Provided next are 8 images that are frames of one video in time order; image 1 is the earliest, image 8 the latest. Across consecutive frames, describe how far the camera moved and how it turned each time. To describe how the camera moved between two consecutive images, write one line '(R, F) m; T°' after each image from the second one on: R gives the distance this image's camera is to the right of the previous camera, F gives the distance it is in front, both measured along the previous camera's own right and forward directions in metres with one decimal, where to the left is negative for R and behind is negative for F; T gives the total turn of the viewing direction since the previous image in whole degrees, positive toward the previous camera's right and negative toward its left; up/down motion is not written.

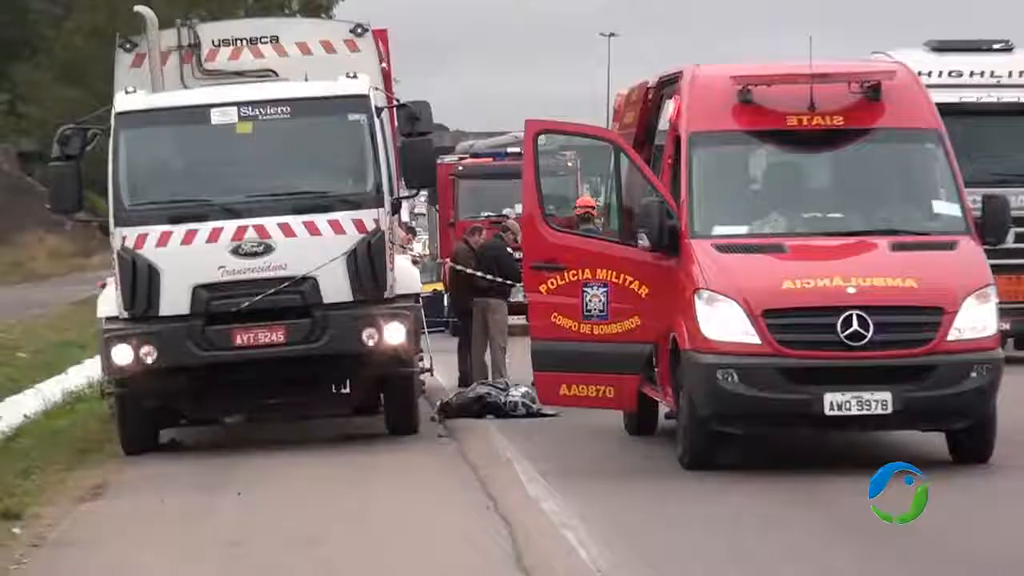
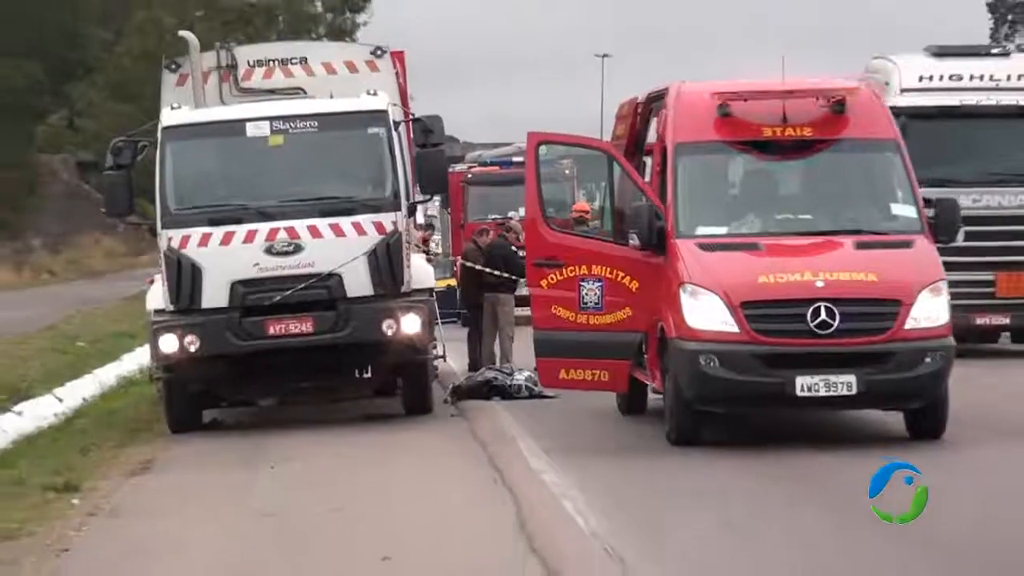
(+0.1, -1.0) m; -1°
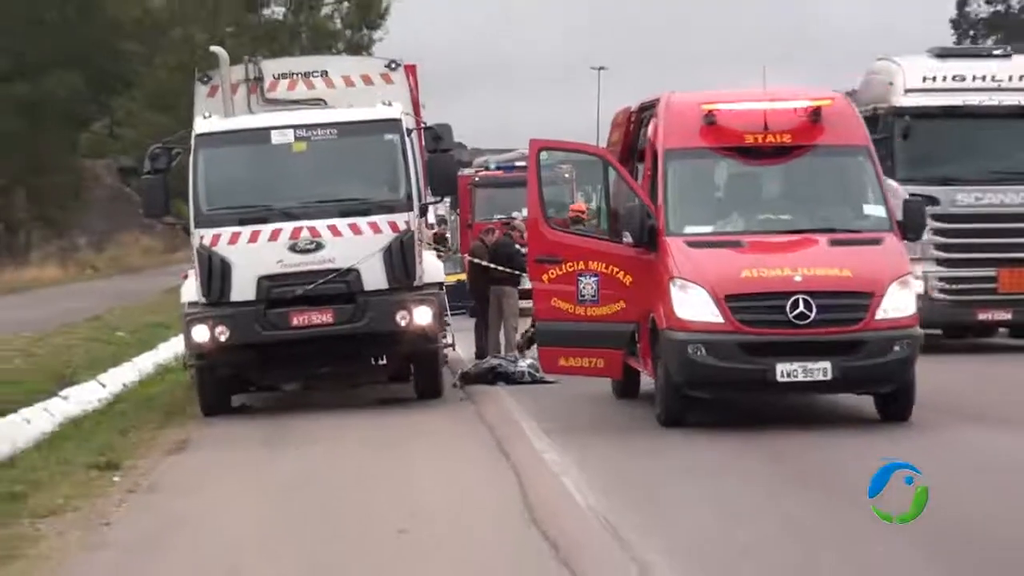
(0.0, -0.9) m; 0°
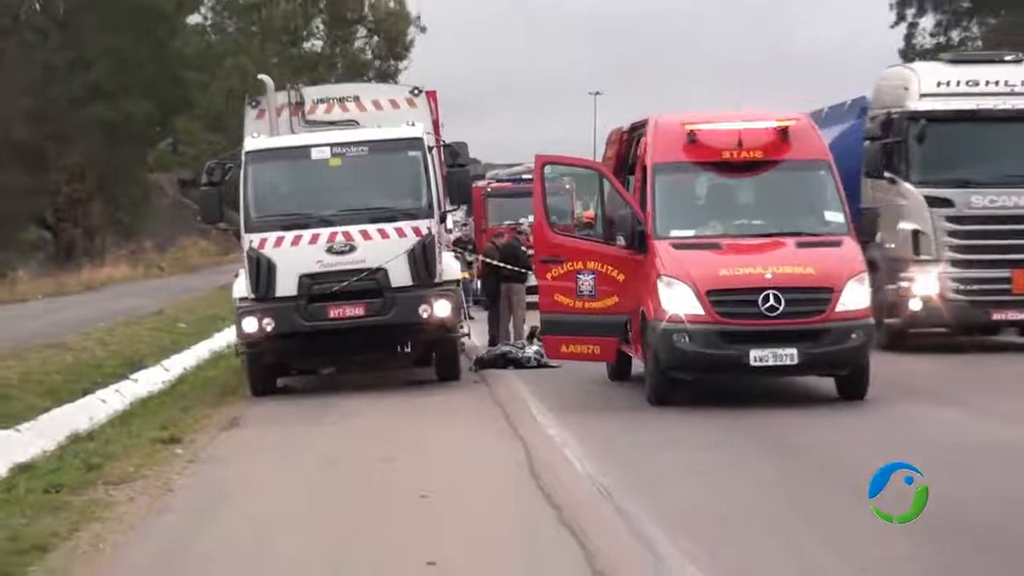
(+0.1, -1.6) m; -1°
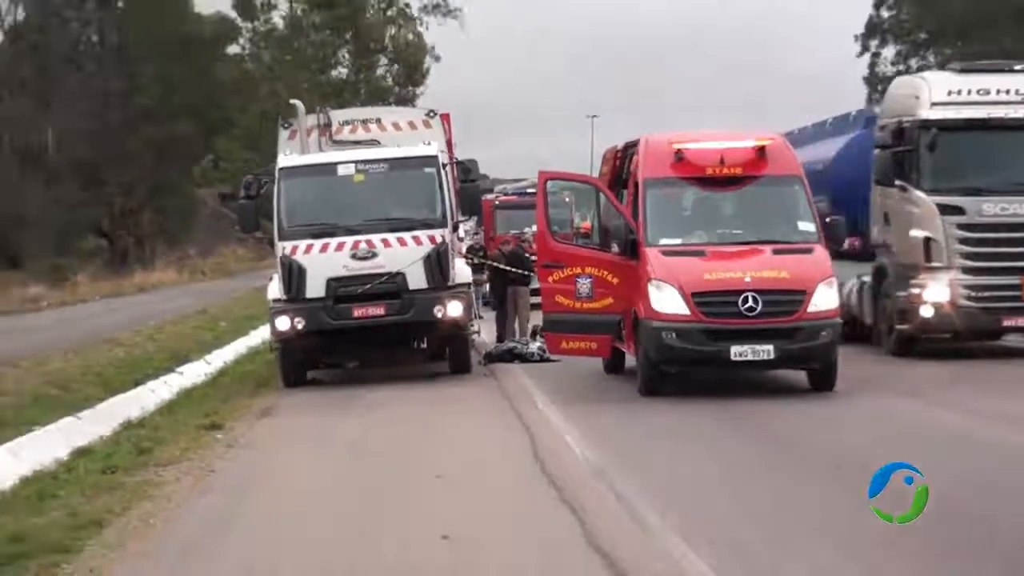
(+0.1, -1.4) m; 0°
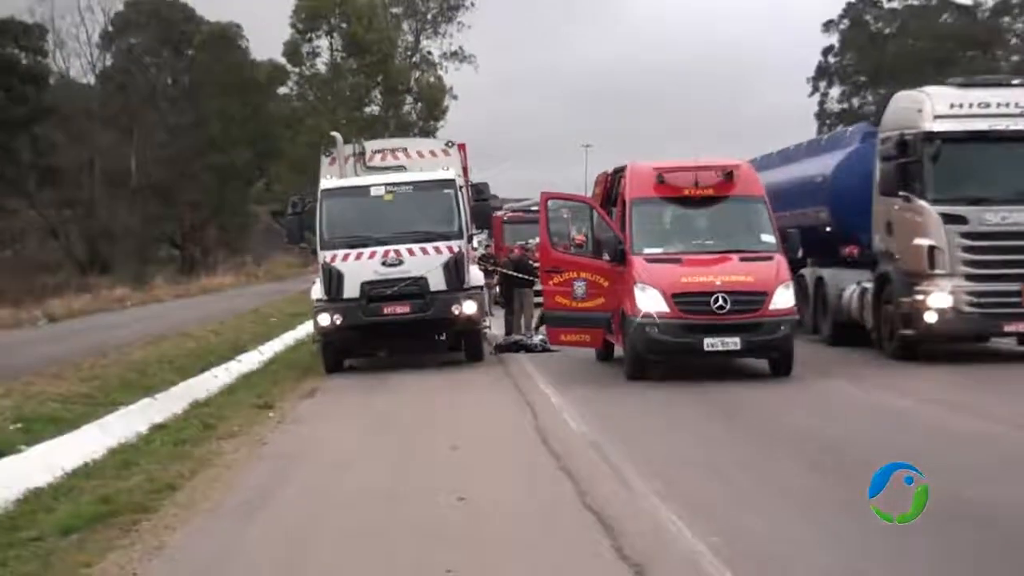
(+0.1, -2.5) m; 0°
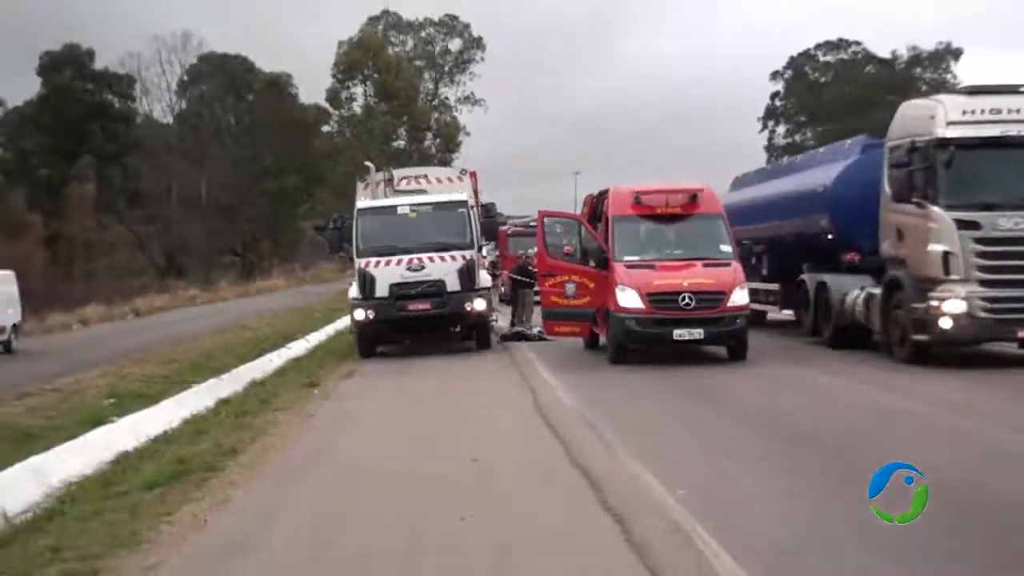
(+0.3, -3.4) m; -1°
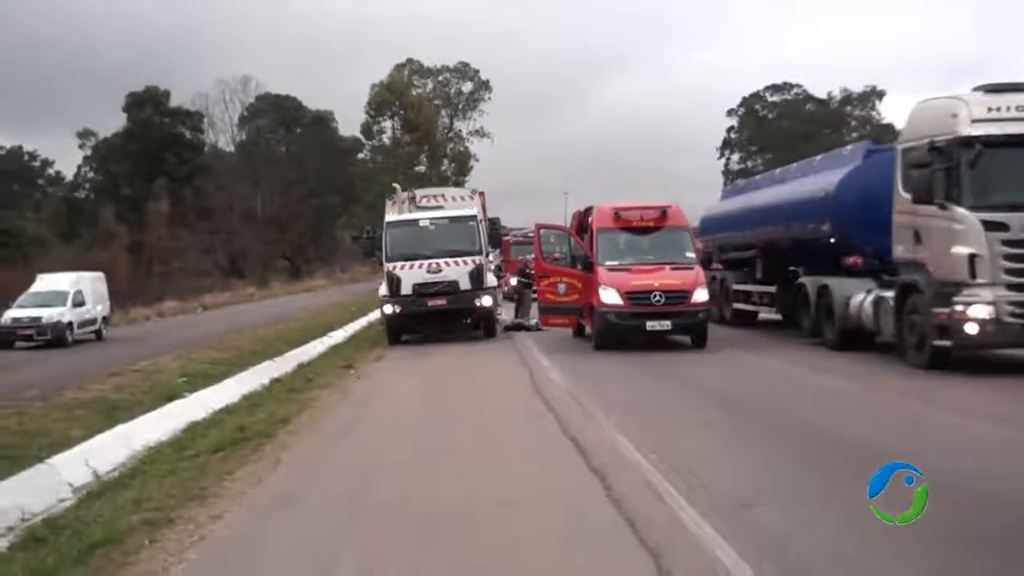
(+0.4, -4.1) m; -1°
